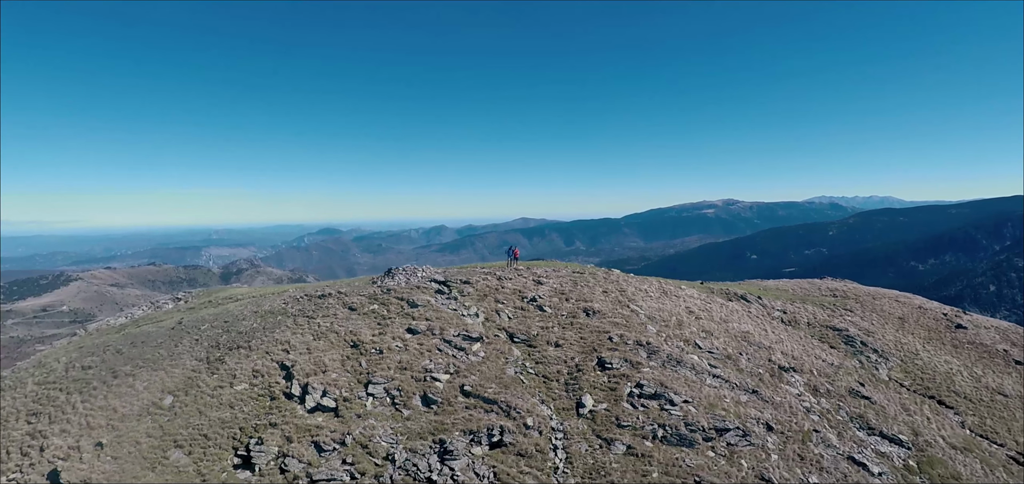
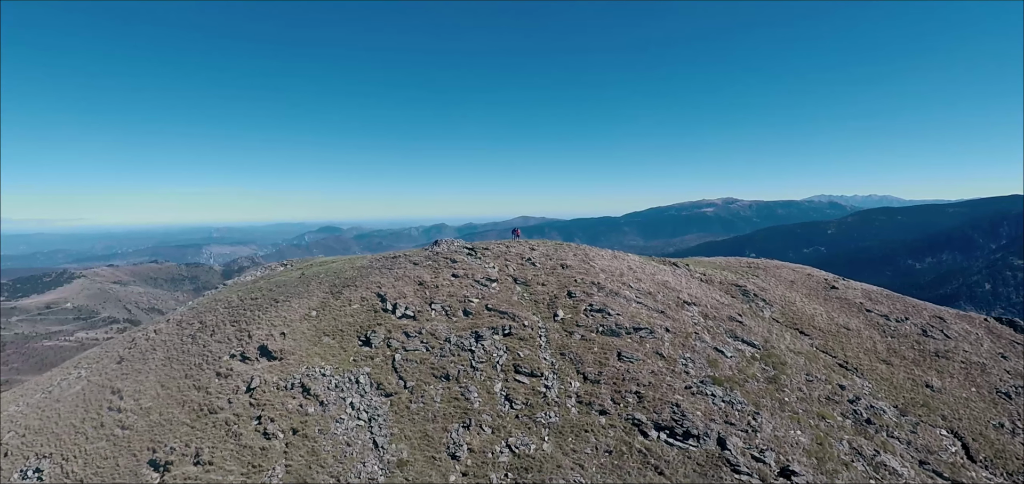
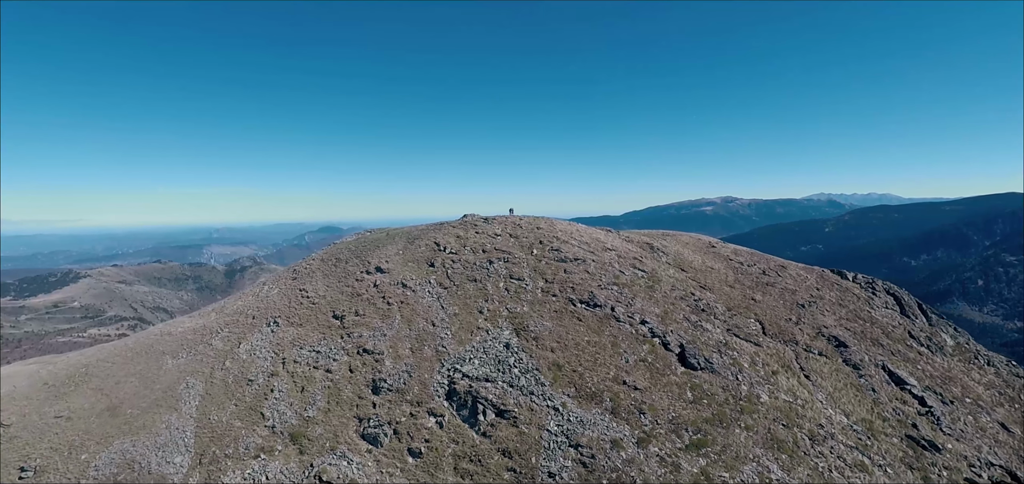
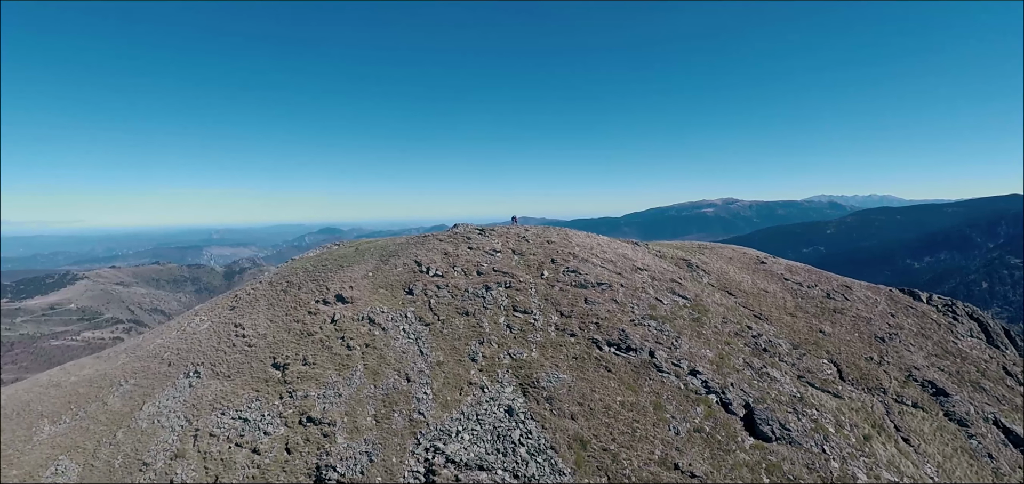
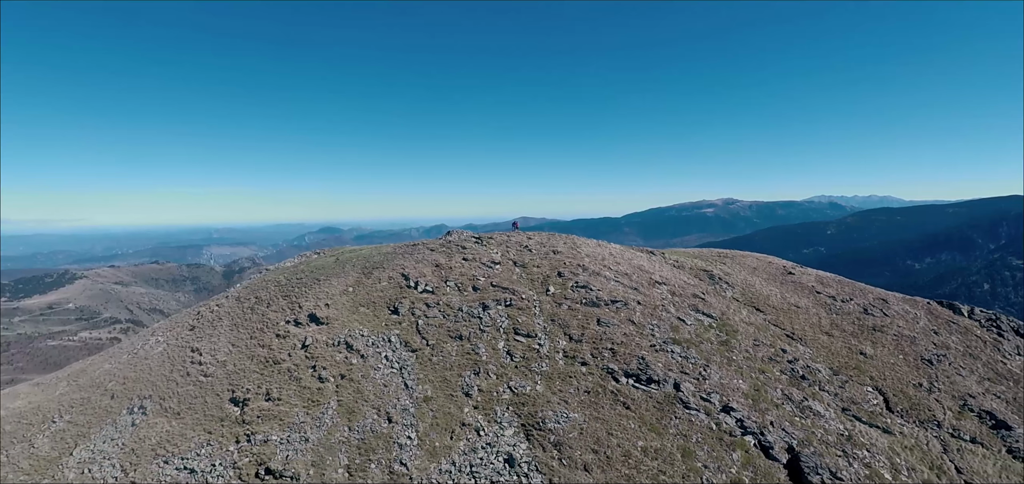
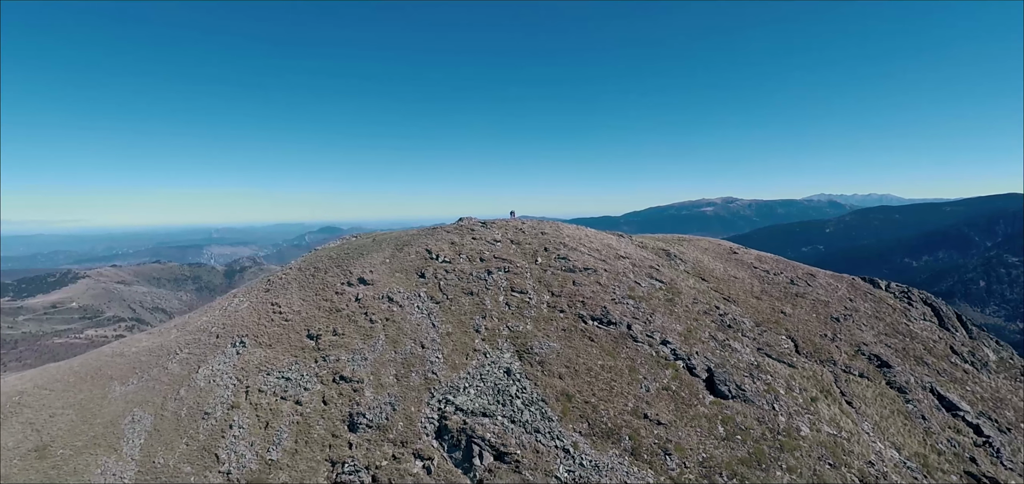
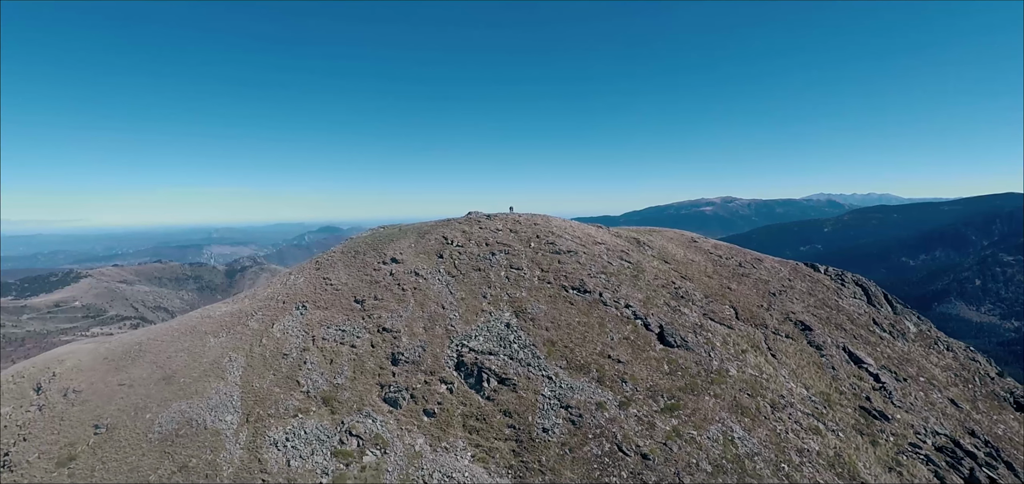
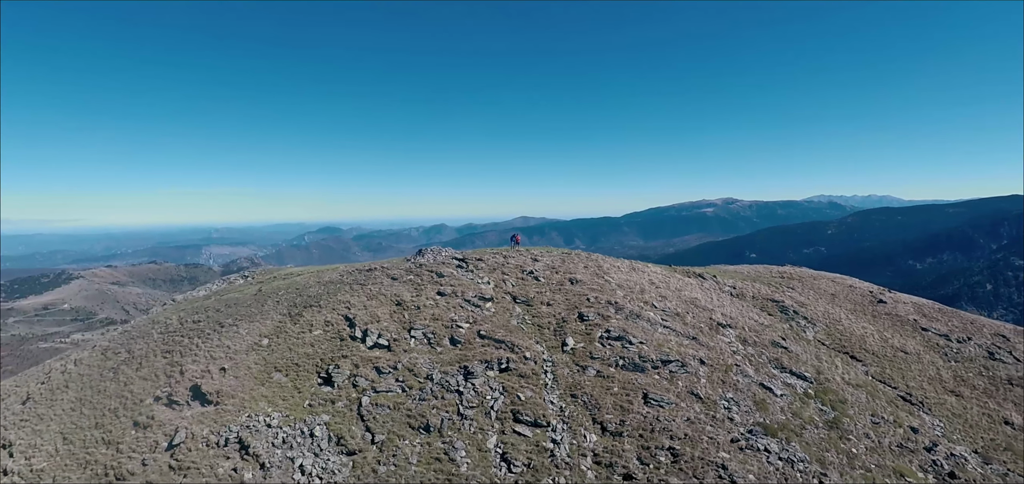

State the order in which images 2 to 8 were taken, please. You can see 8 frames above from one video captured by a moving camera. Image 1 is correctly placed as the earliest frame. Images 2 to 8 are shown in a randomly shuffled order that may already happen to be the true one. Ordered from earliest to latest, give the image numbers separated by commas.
8, 2, 5, 4, 6, 3, 7
